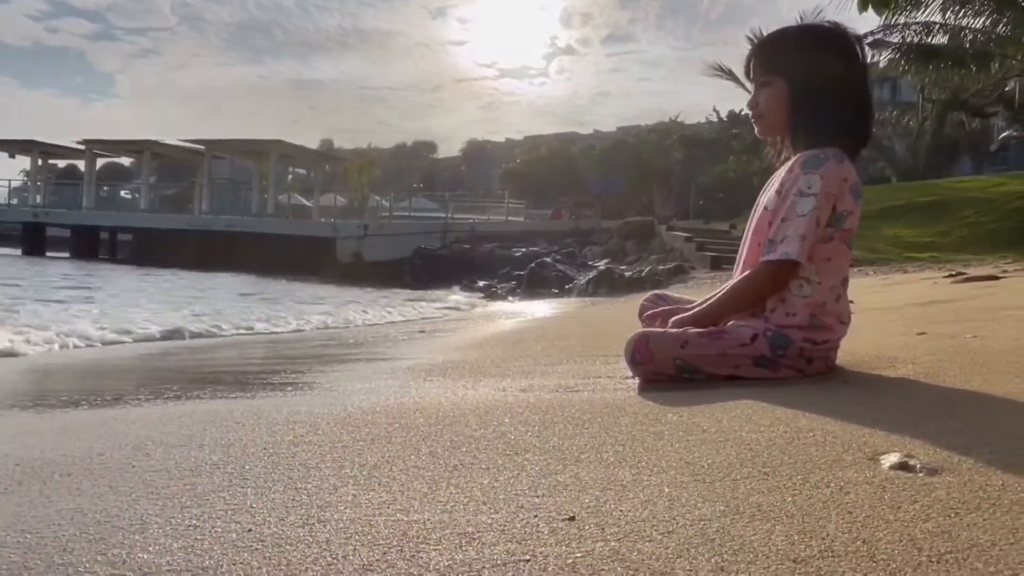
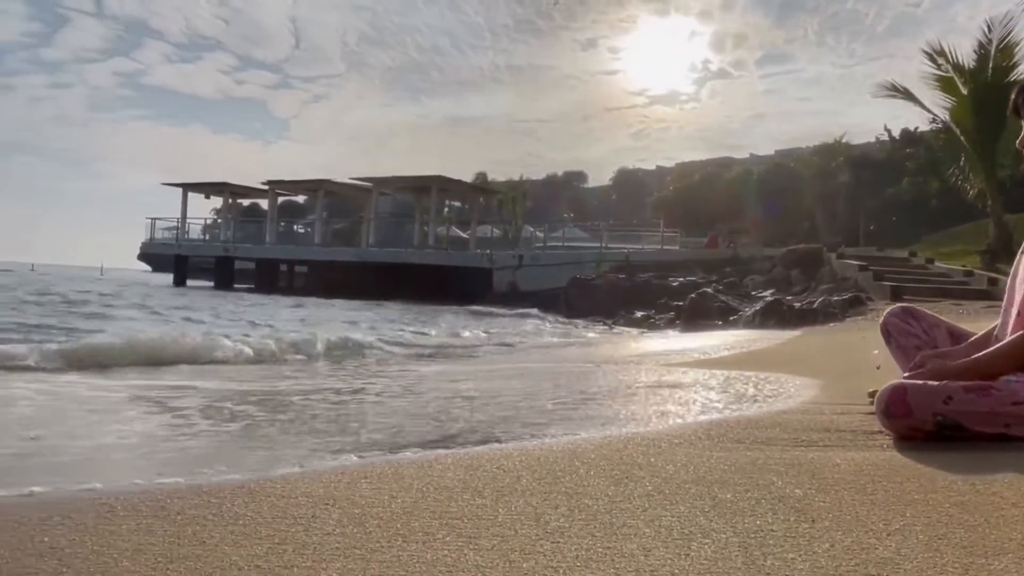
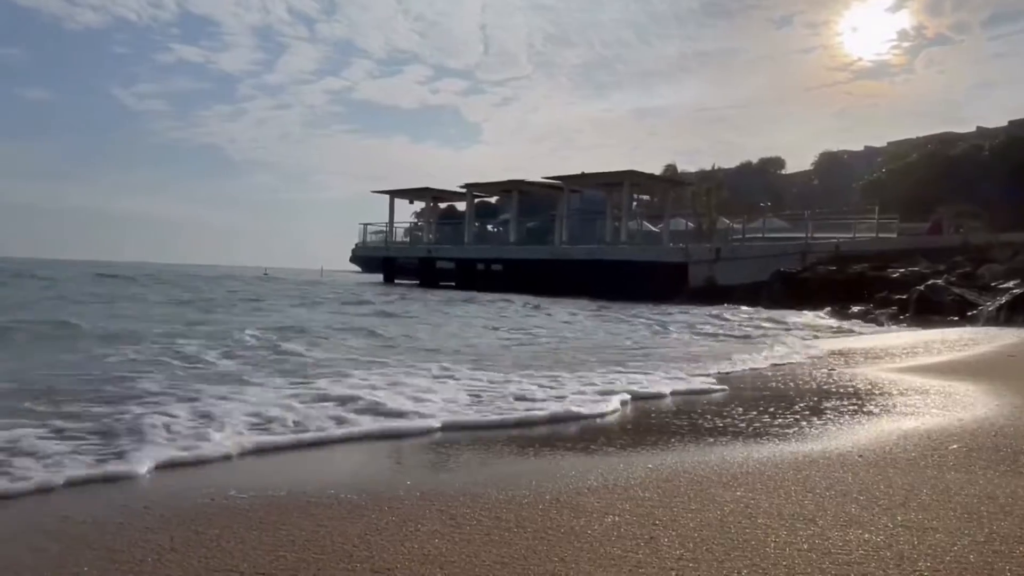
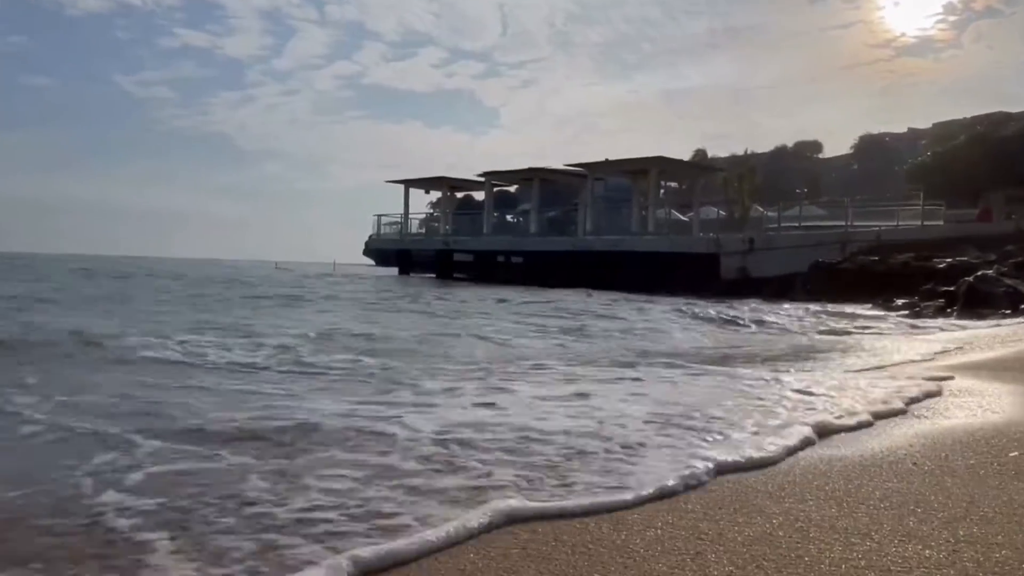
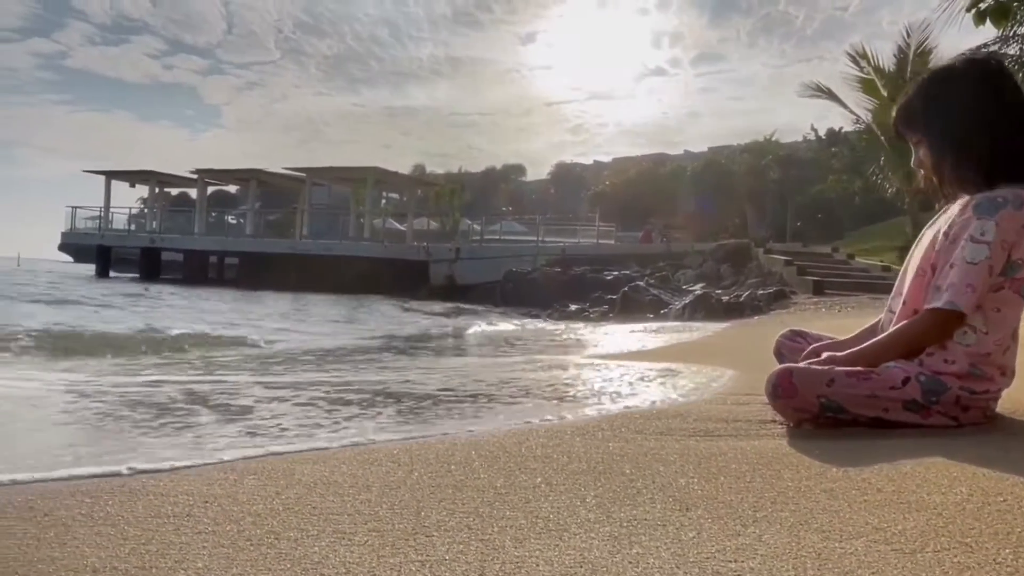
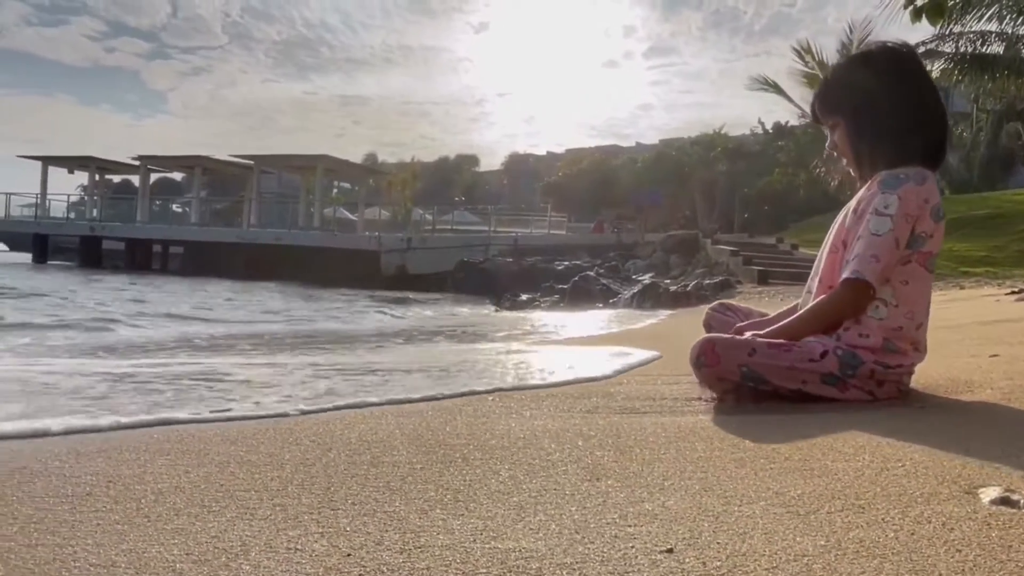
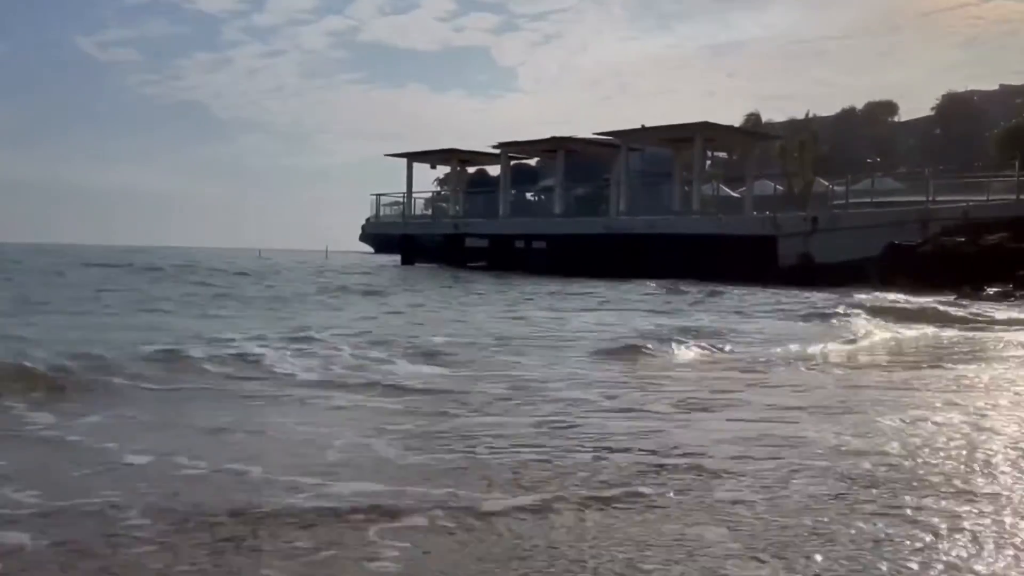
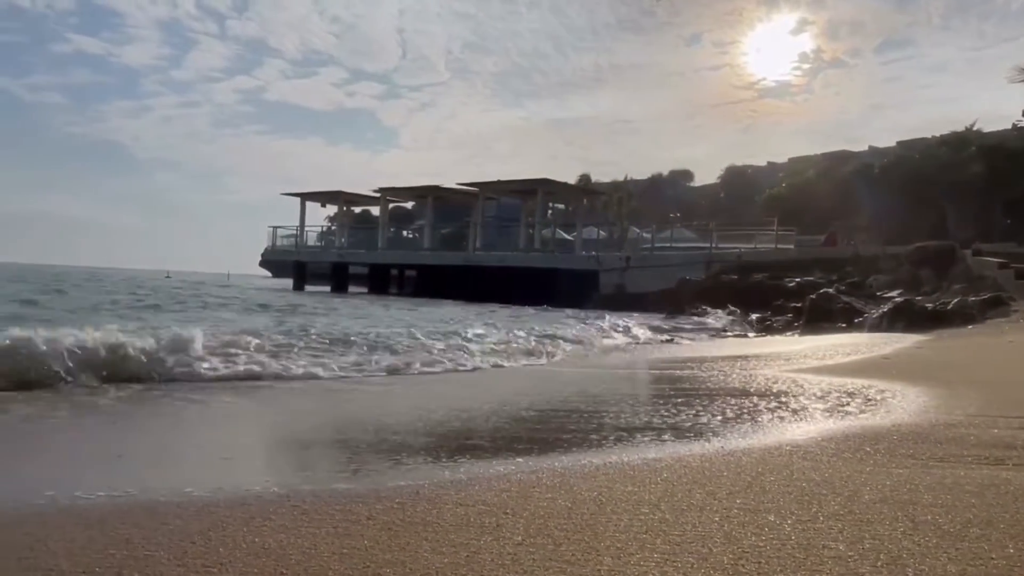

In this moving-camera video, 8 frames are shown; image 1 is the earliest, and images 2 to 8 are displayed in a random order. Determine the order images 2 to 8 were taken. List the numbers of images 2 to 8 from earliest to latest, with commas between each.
6, 5, 2, 8, 3, 4, 7
